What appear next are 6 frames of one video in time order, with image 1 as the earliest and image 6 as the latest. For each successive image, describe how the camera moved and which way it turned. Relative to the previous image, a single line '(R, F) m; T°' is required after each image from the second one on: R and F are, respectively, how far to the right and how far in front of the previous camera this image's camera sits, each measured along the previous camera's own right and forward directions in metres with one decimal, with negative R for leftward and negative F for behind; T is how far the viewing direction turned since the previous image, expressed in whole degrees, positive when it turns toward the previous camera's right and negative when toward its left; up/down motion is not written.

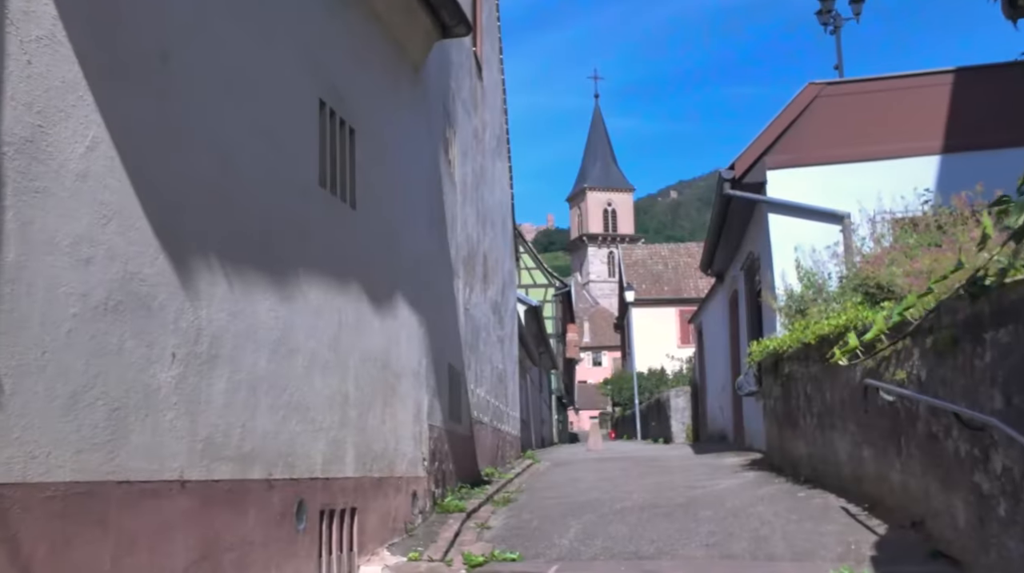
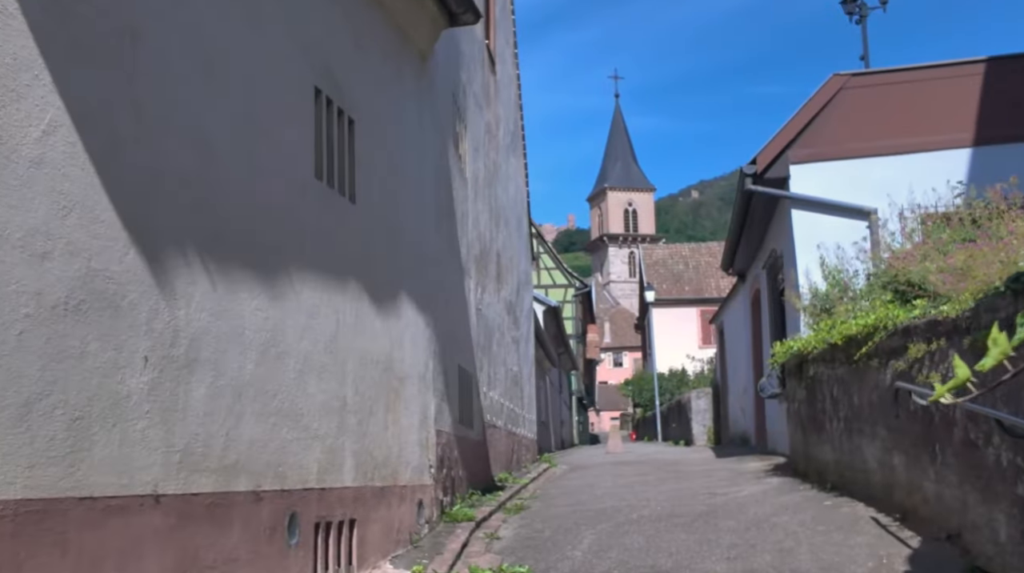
(+0.1, +0.4) m; -1°
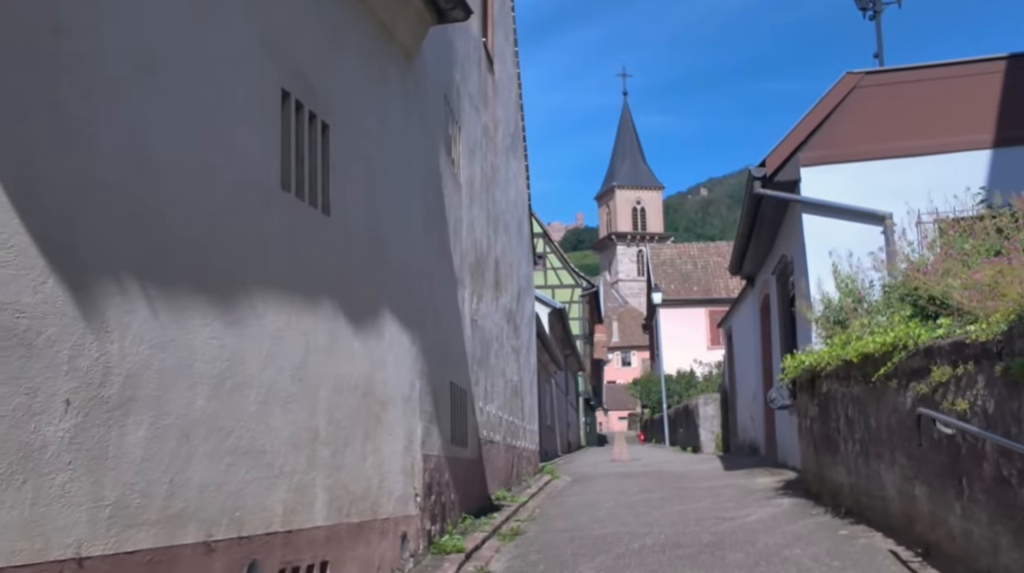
(+0.1, +0.5) m; 0°
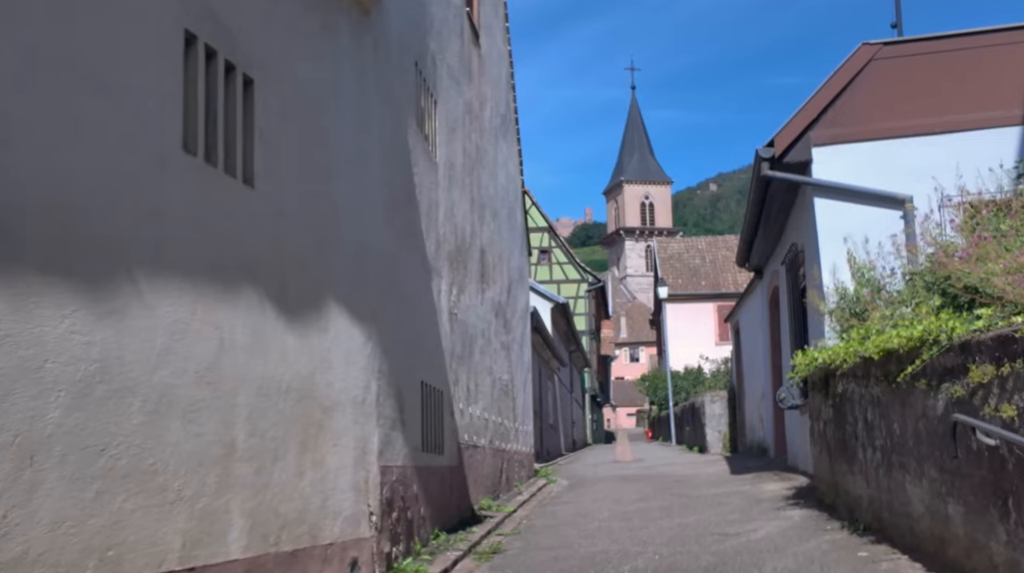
(+0.2, +1.0) m; -1°
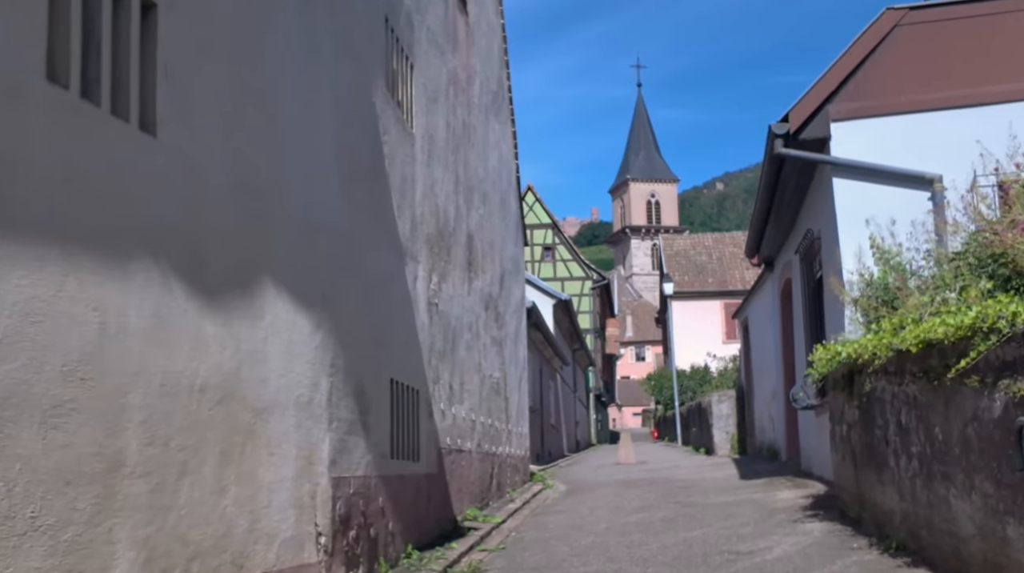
(+0.2, +1.0) m; 0°
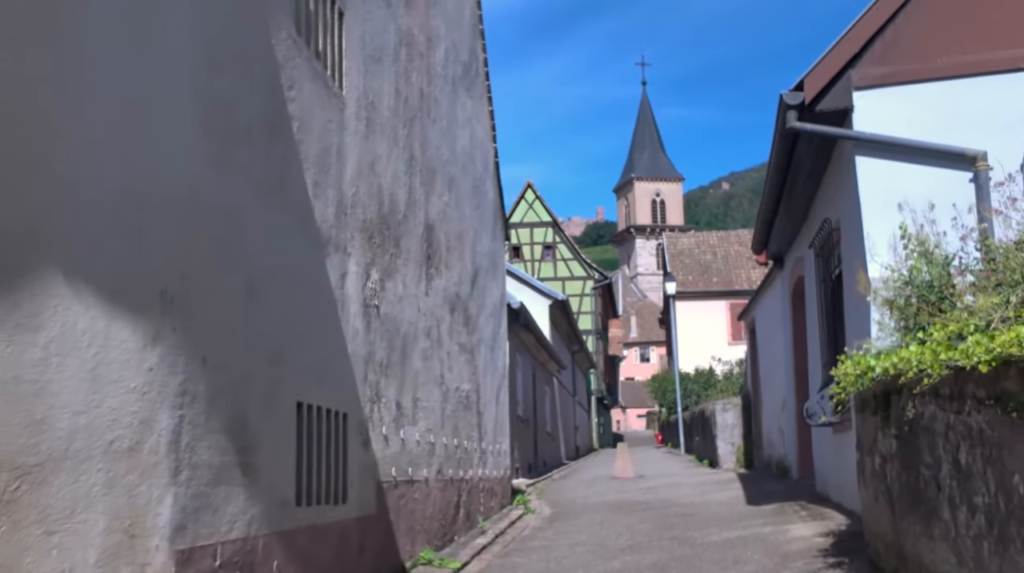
(+0.3, +1.6) m; 0°
